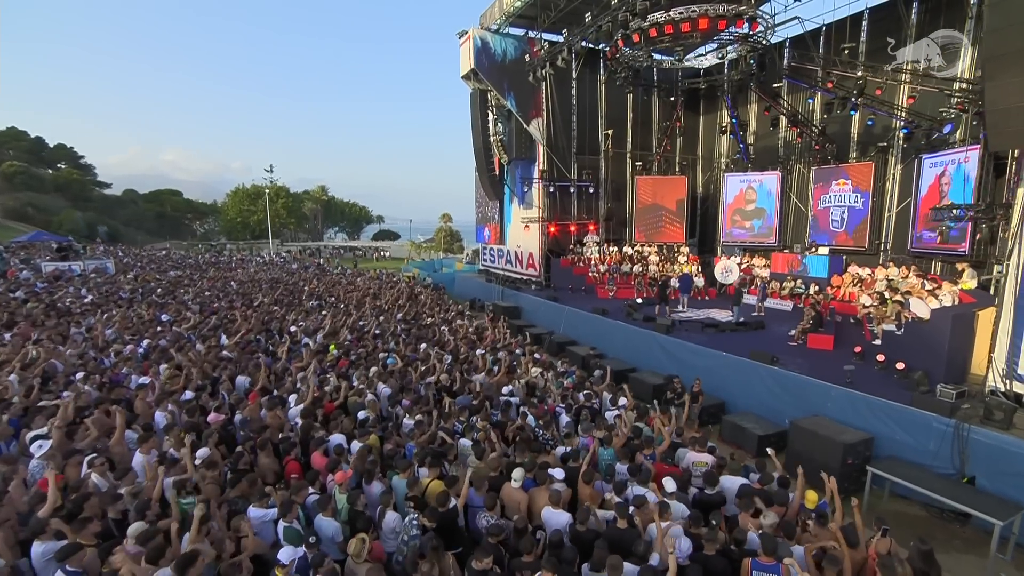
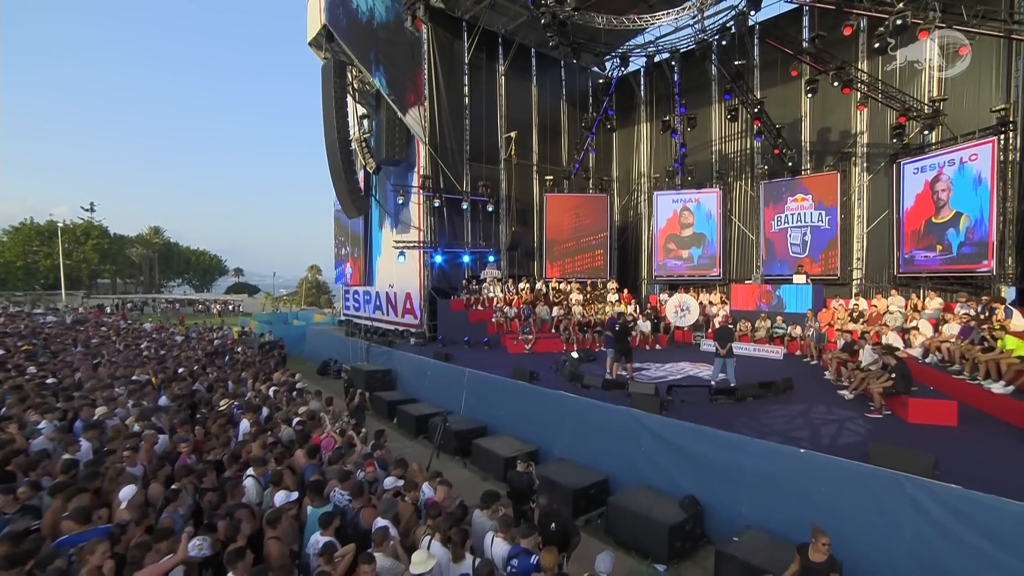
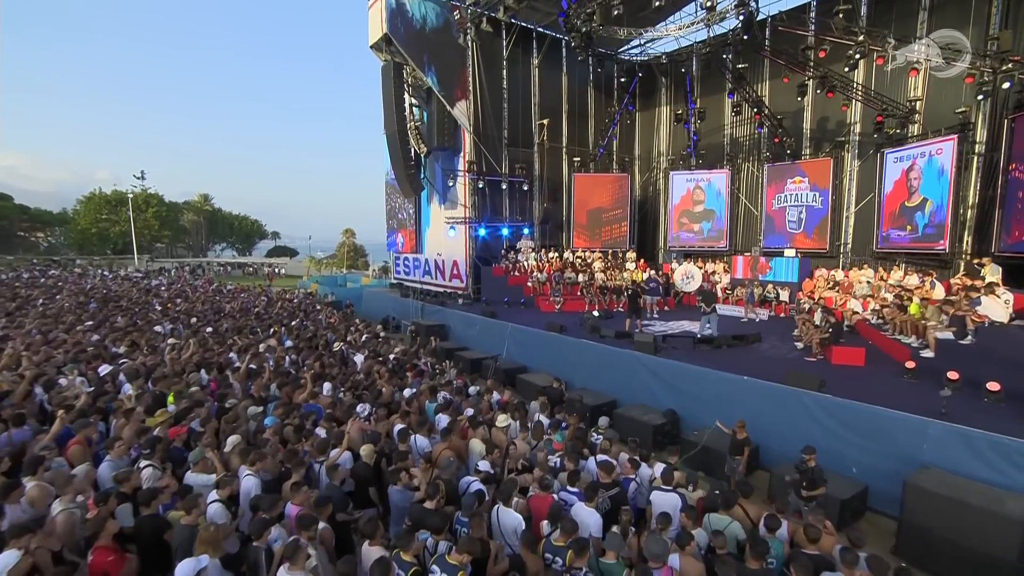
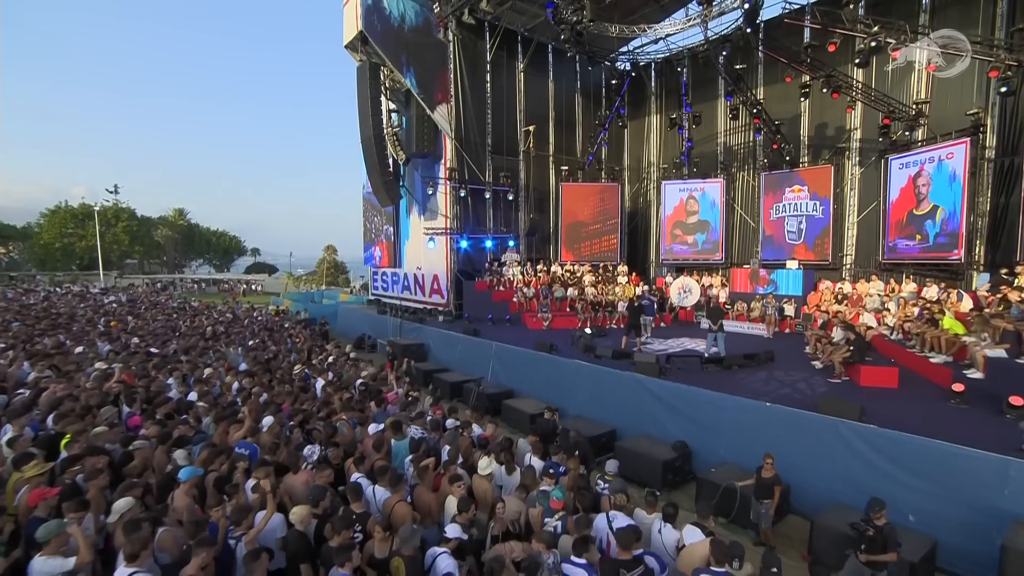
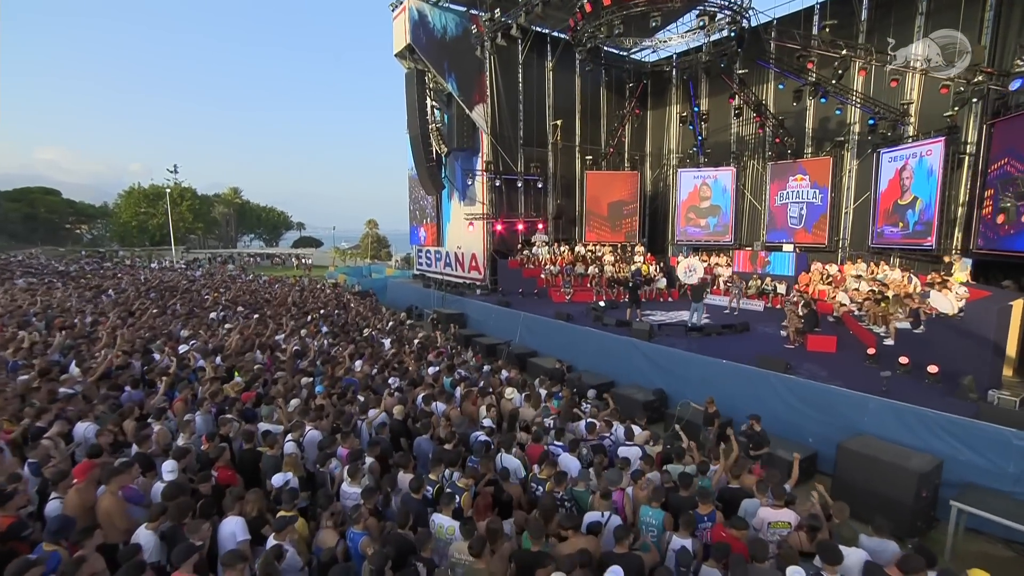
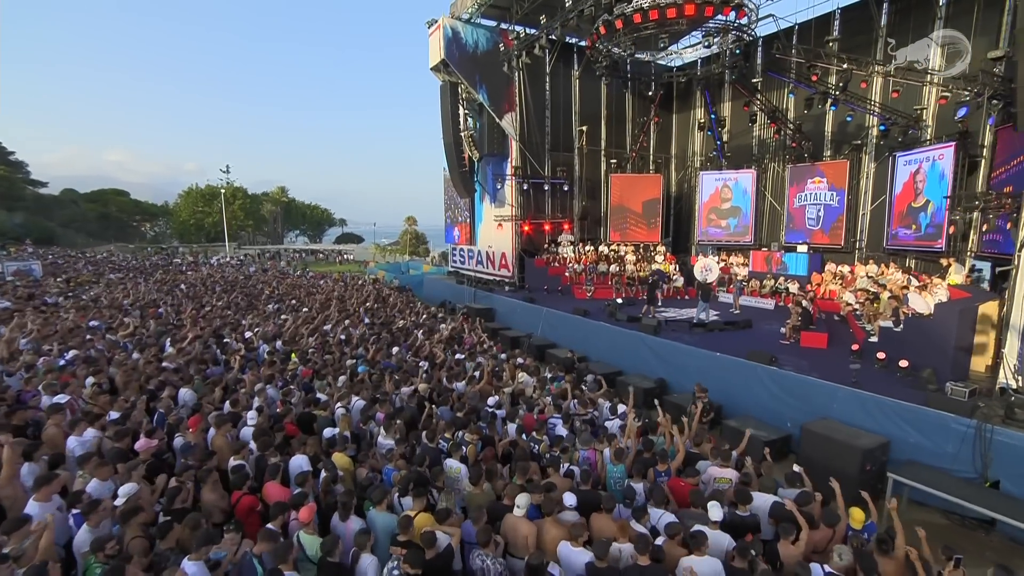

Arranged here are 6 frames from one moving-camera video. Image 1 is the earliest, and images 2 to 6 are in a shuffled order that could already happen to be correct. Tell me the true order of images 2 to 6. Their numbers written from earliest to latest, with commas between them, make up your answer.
6, 5, 3, 4, 2
